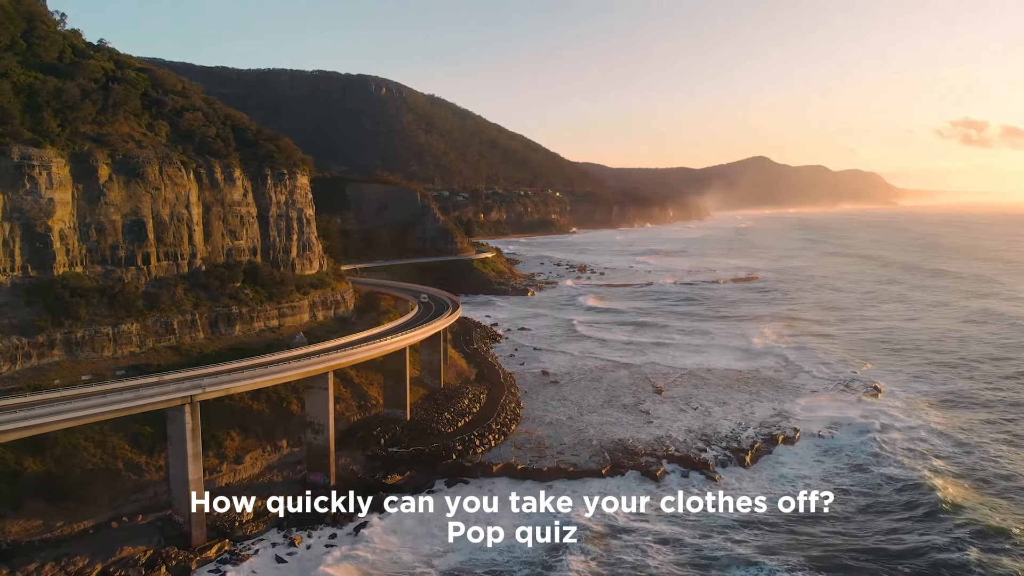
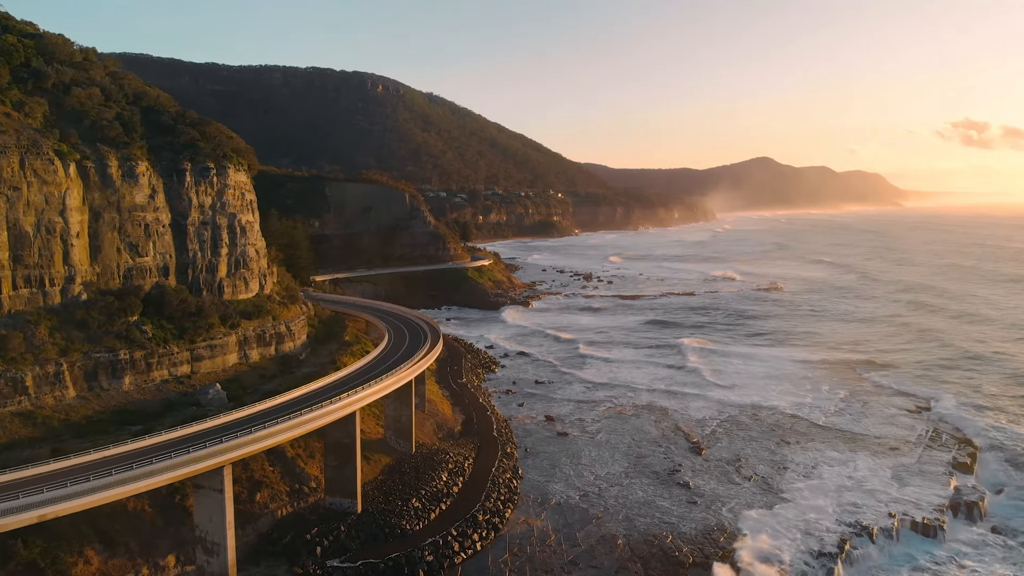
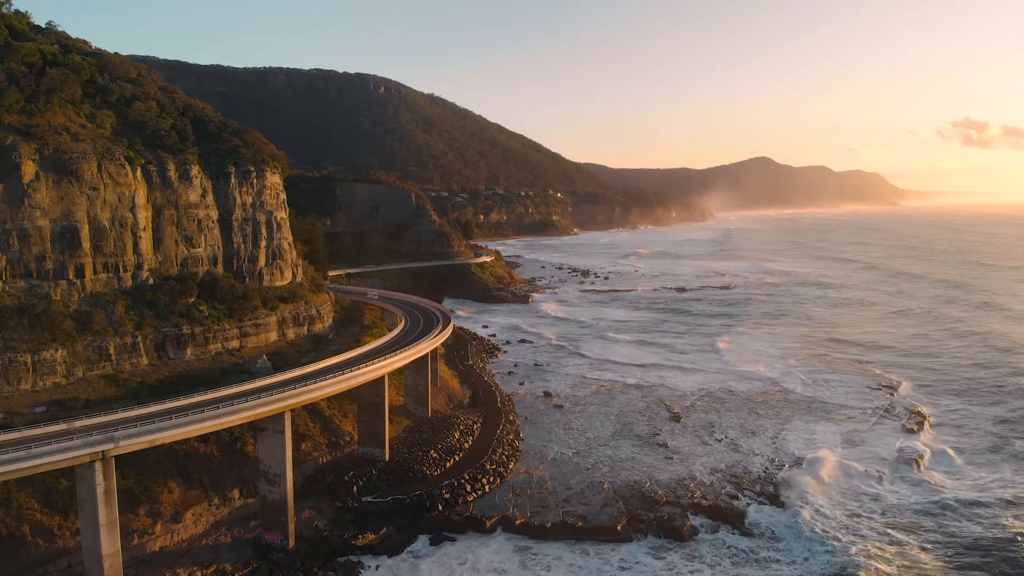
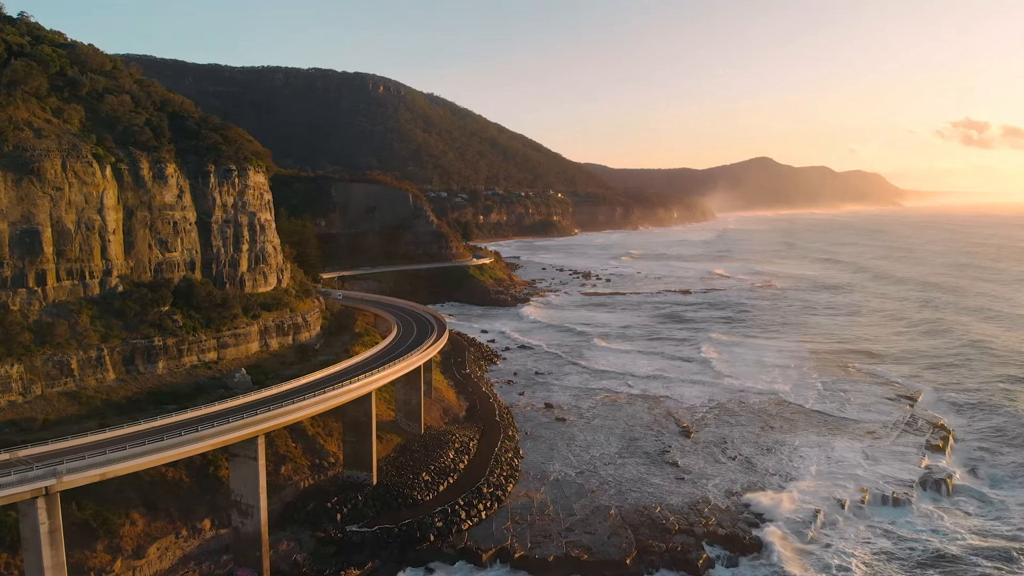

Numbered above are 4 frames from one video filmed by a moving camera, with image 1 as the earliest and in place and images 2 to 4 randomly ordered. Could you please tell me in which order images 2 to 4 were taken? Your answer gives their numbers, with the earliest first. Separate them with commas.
3, 4, 2
